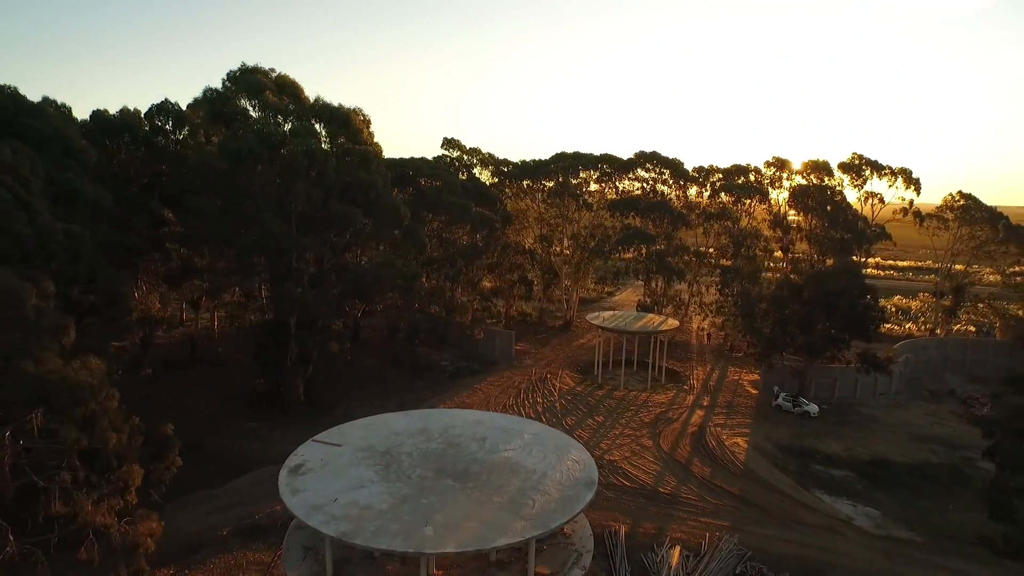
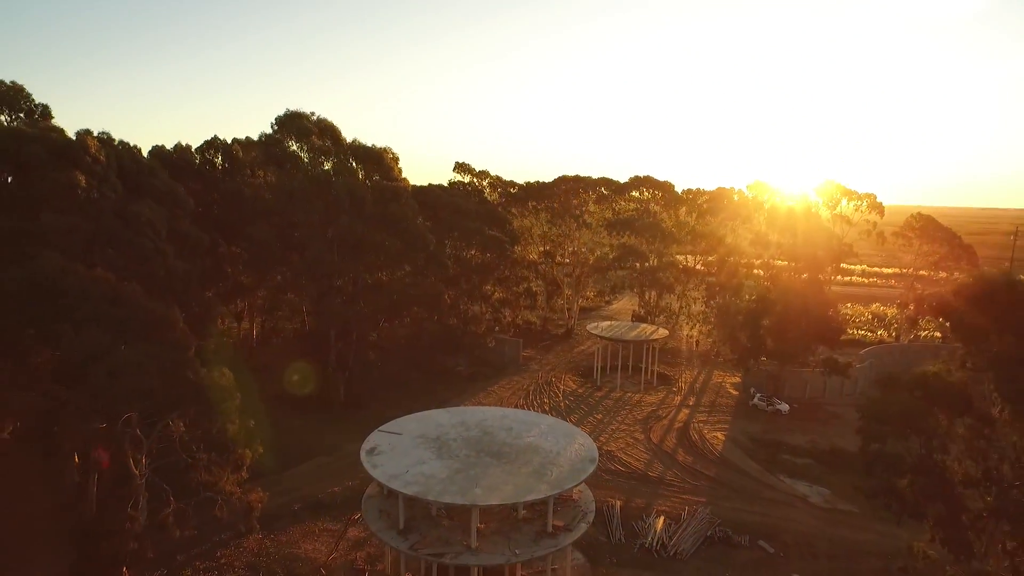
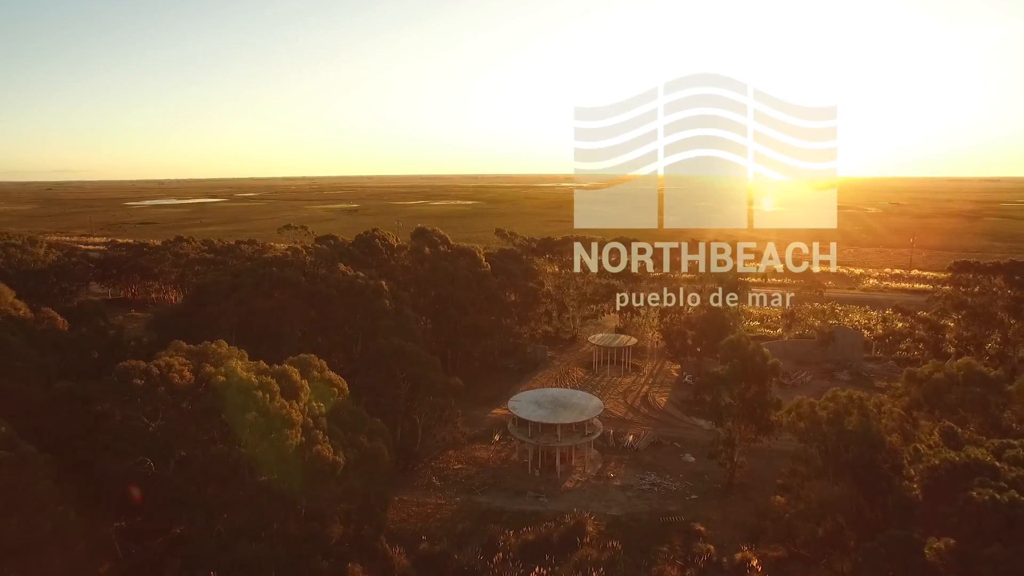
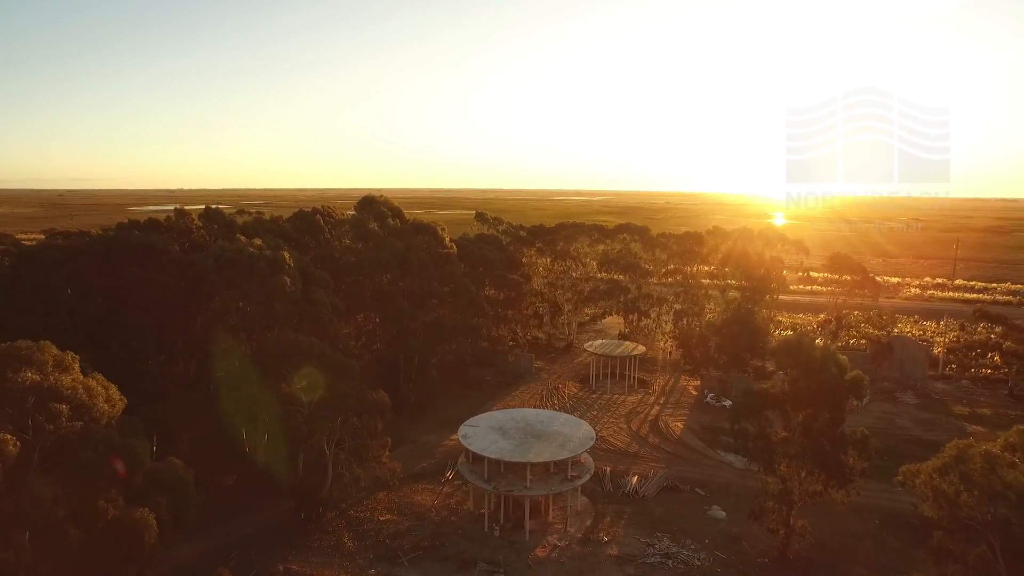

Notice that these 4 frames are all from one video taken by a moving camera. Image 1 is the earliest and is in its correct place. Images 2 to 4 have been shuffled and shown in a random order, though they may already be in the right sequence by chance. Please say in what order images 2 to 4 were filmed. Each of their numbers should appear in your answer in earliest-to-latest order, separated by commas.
2, 4, 3
